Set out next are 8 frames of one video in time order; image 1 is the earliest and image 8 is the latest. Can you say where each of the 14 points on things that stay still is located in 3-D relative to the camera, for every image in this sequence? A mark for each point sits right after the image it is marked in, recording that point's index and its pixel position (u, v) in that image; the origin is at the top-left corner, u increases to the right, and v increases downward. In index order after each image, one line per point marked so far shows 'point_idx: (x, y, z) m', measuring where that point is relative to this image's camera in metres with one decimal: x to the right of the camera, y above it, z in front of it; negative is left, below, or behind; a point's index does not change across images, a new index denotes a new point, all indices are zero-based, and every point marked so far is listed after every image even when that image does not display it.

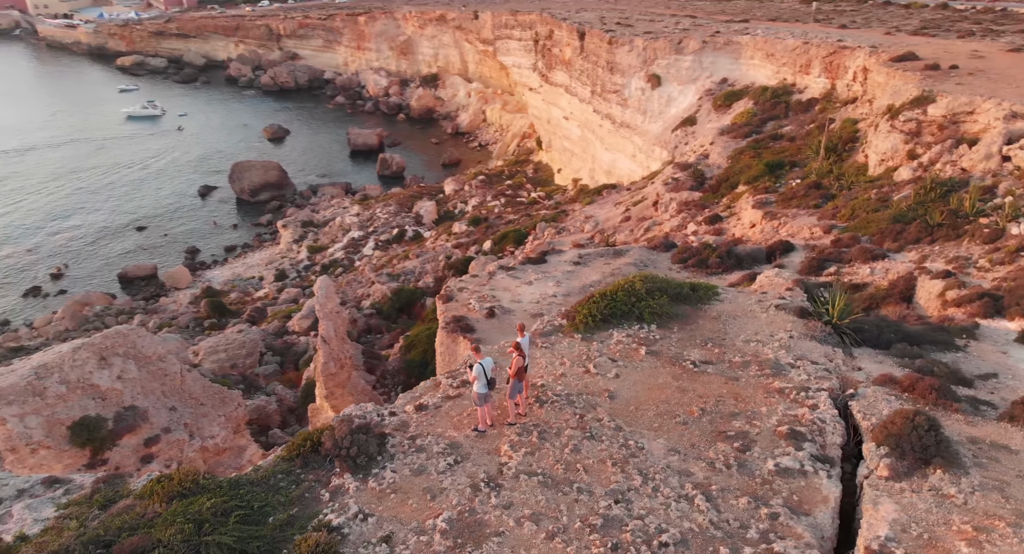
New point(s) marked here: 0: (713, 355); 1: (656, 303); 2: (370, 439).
0: (+4.5, -1.8, +15.3) m
1: (+3.8, -0.7, +17.6) m
2: (-2.6, -2.9, +12.2) m
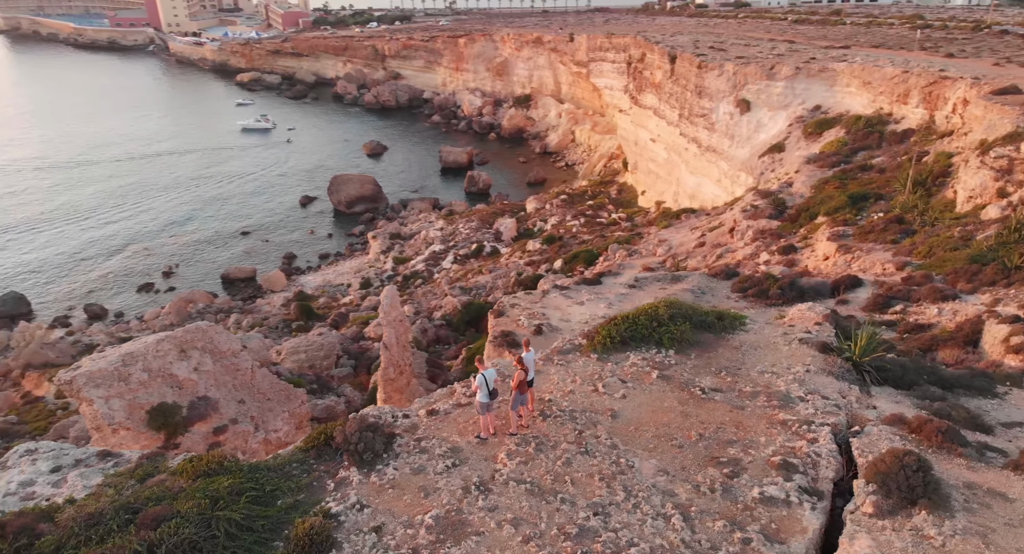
0: (+4.8, -2.4, +15.5) m
1: (+4.4, -1.4, +17.8) m
2: (-2.6, -3.1, +13.1) m
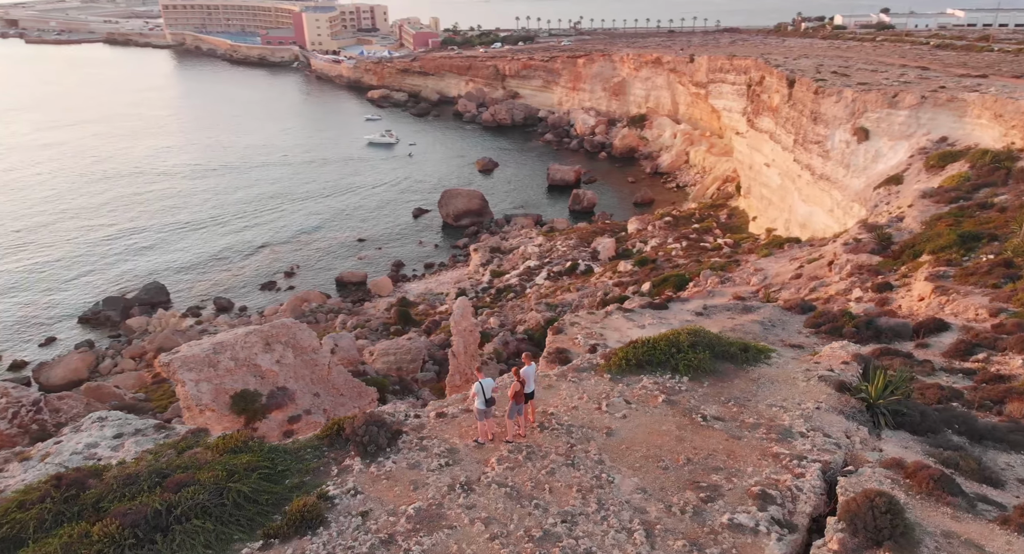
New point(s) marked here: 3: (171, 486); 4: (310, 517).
0: (+5.0, -3.1, +15.6) m
1: (+4.9, -2.1, +18.1) m
2: (-2.7, -3.2, +14.2) m
3: (-6.3, -3.9, +12.6) m
4: (-3.5, -4.2, +11.8) m
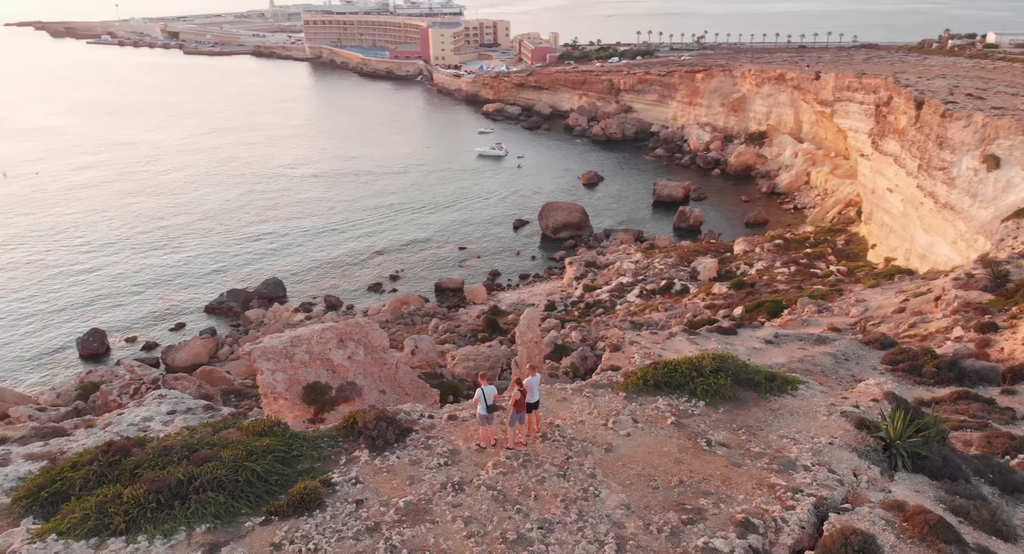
0: (+5.2, -3.7, +15.6) m
1: (+5.4, -2.8, +18.0) m
2: (-2.7, -3.3, +15.1) m
3: (-6.4, -3.7, +13.9) m
4: (-3.8, -4.2, +12.8) m
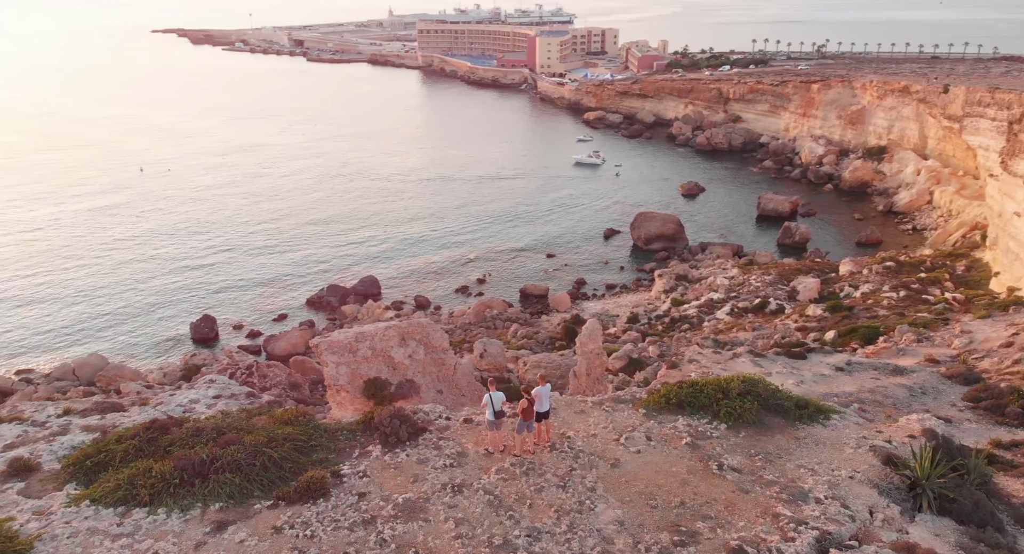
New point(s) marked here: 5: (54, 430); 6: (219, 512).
0: (+5.3, -4.2, +15.2) m
1: (+5.9, -3.3, +17.6) m
2: (-2.5, -3.4, +15.6) m
3: (-6.4, -3.6, +14.8) m
4: (-3.9, -4.2, +13.4) m
5: (-12.1, -4.0, +17.9) m
6: (-5.6, -4.5, +13.0) m
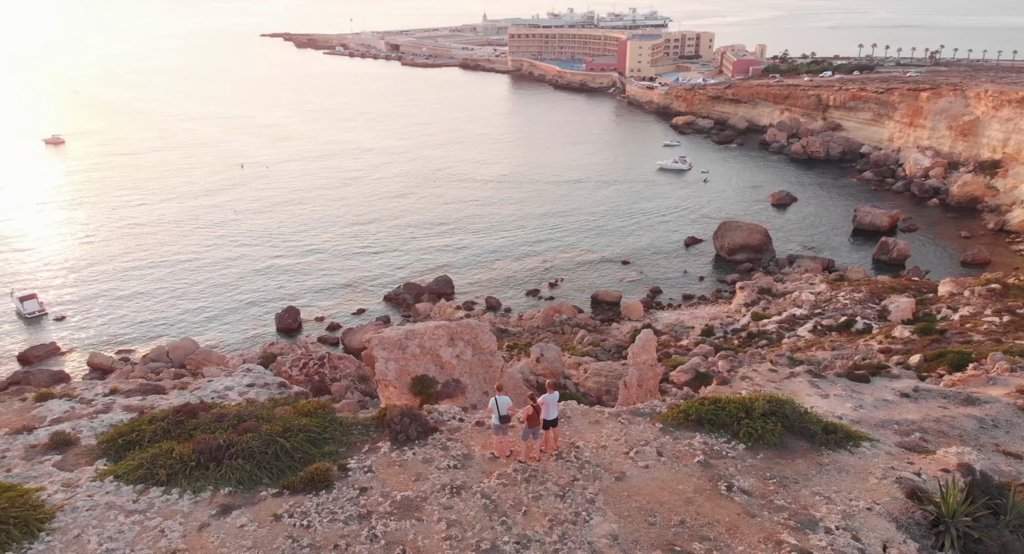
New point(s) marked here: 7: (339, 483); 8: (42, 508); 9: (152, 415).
0: (+5.4, -4.6, +14.7) m
1: (+6.3, -3.7, +17.0) m
2: (-2.3, -3.4, +15.8) m
3: (-6.2, -3.5, +15.5) m
4: (-3.9, -4.1, +13.8) m
5: (-11.6, -3.7, +19.1) m
6: (-5.7, -4.4, +13.6) m
7: (-3.6, -4.3, +14.0) m
8: (-9.0, -4.4, +13.0) m
9: (-9.2, -3.5, +17.4) m
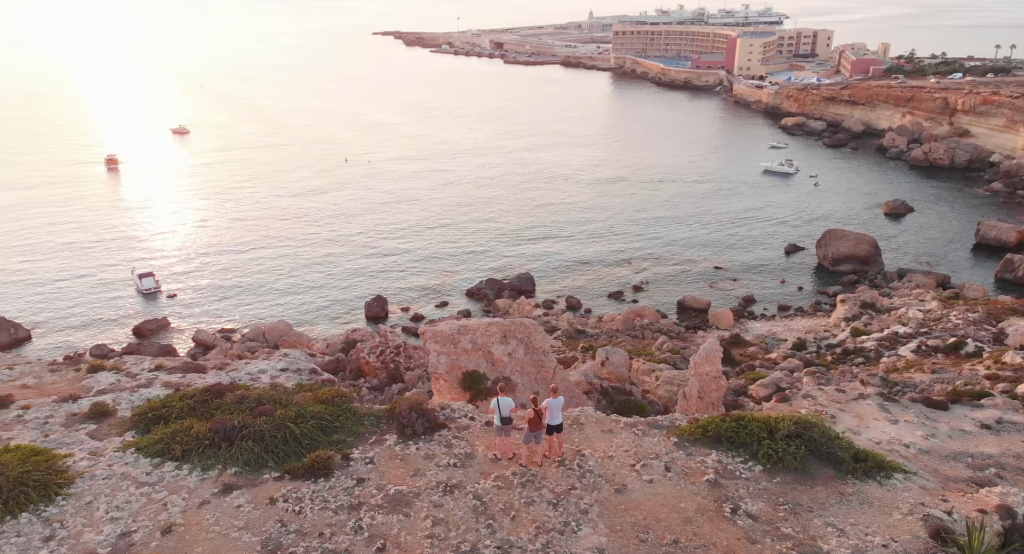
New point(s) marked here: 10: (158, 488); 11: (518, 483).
0: (+5.3, -4.9, +13.9) m
1: (+6.5, -4.1, +16.2) m
2: (-2.1, -3.4, +15.9) m
3: (-6.1, -3.2, +16.0) m
4: (-4.0, -4.0, +14.1) m
5: (-11.1, -3.1, +20.2) m
6: (-5.8, -4.2, +14.1) m
7: (-3.6, -4.1, +14.3) m
8: (-9.2, -4.0, +13.9) m
9: (-8.9, -3.1, +18.3) m
10: (-7.1, -4.2, +13.7) m
11: (+0.1, -4.3, +14.1) m
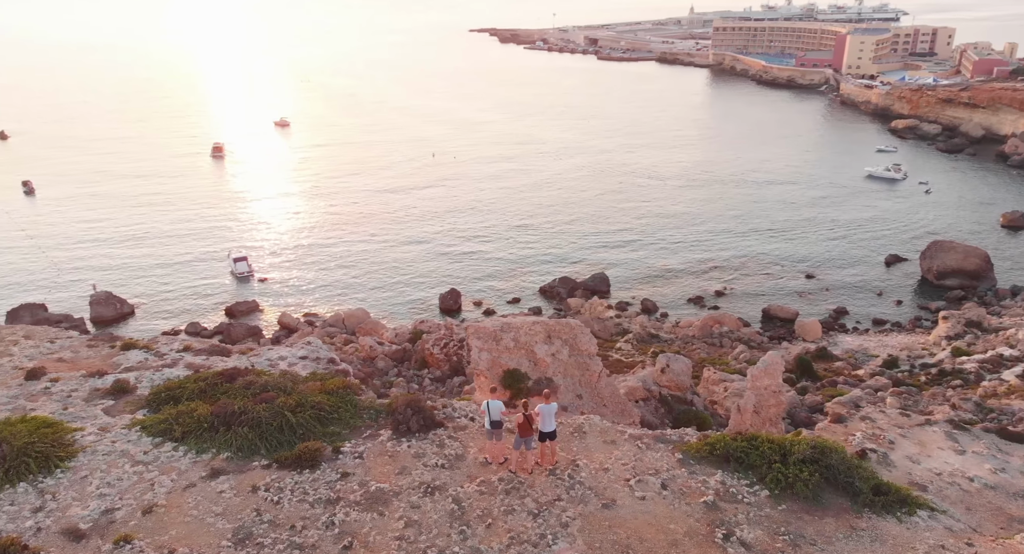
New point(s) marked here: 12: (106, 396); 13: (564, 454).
0: (+4.9, -5.2, +13.1) m
1: (+6.3, -4.4, +15.2) m
2: (-2.2, -3.3, +15.8) m
3: (-6.1, -2.9, +16.2) m
4: (-4.3, -3.8, +14.2) m
5: (-10.7, -2.6, +20.9) m
6: (-6.1, -3.9, +14.3) m
7: (-3.9, -4.0, +14.3) m
8: (-9.4, -3.6, +14.4) m
9: (-8.7, -2.7, +18.8) m
10: (-7.5, -3.9, +14.0) m
11: (-0.2, -4.3, +13.8) m
12: (-10.8, -3.1, +17.9) m
13: (+1.2, -4.1, +15.6) m
